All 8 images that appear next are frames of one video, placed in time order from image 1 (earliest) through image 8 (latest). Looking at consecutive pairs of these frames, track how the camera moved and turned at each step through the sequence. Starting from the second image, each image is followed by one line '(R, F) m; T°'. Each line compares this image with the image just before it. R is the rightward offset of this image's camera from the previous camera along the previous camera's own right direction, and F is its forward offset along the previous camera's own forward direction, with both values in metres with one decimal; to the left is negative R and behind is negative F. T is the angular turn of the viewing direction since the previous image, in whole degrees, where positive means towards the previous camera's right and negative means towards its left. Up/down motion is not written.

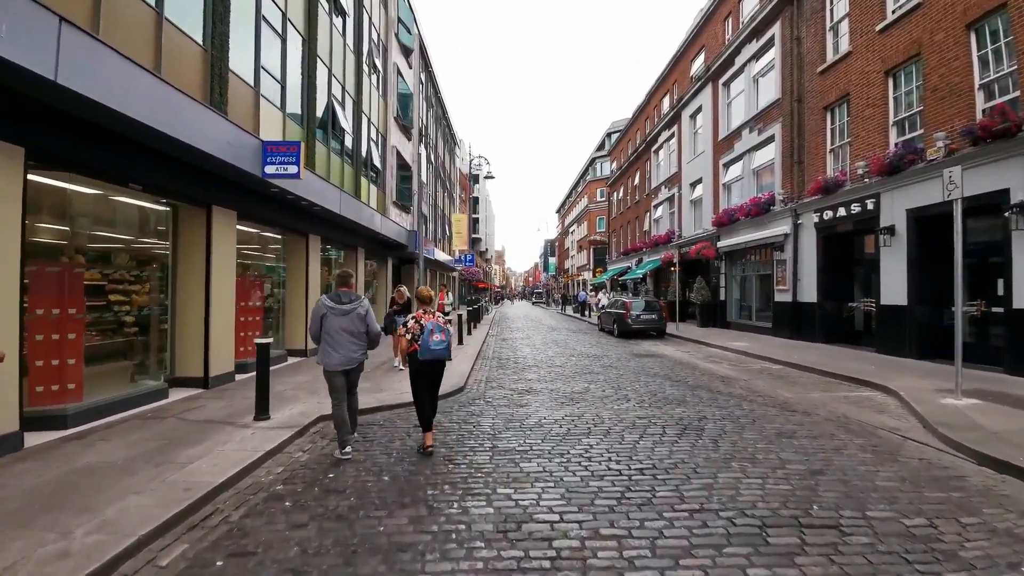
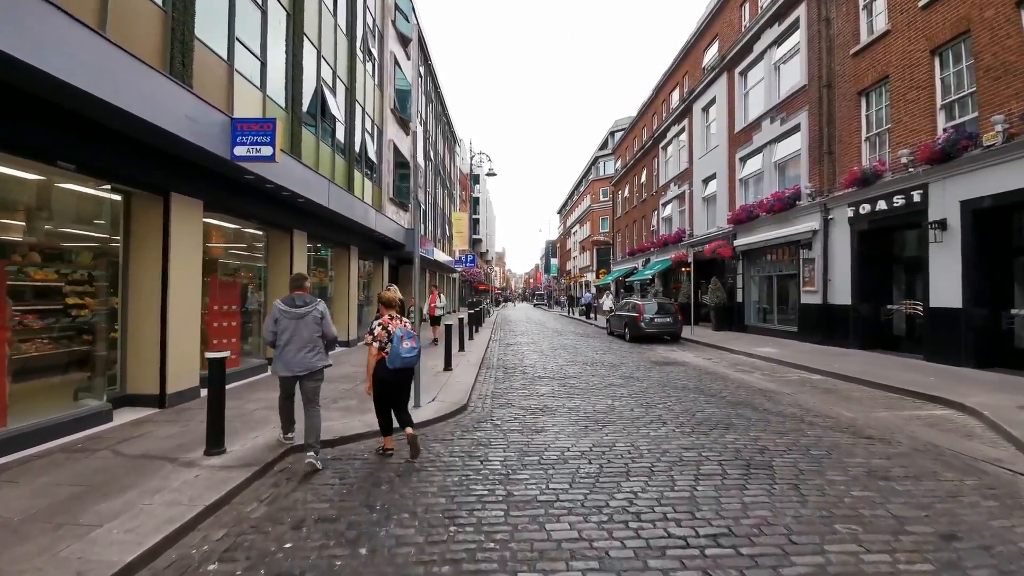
(-0.2, +1.3) m; 0°
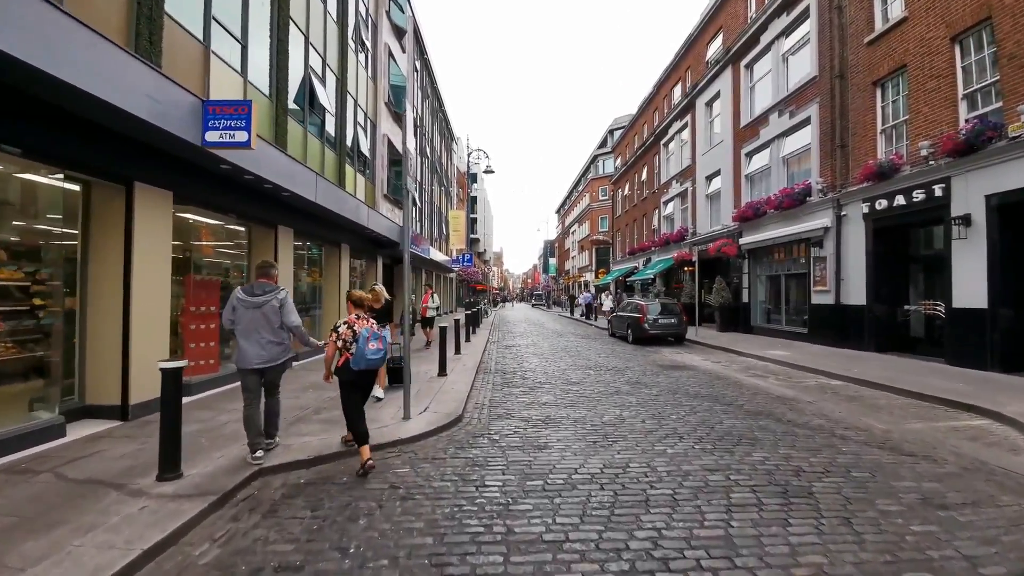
(0.0, +0.7) m; 0°
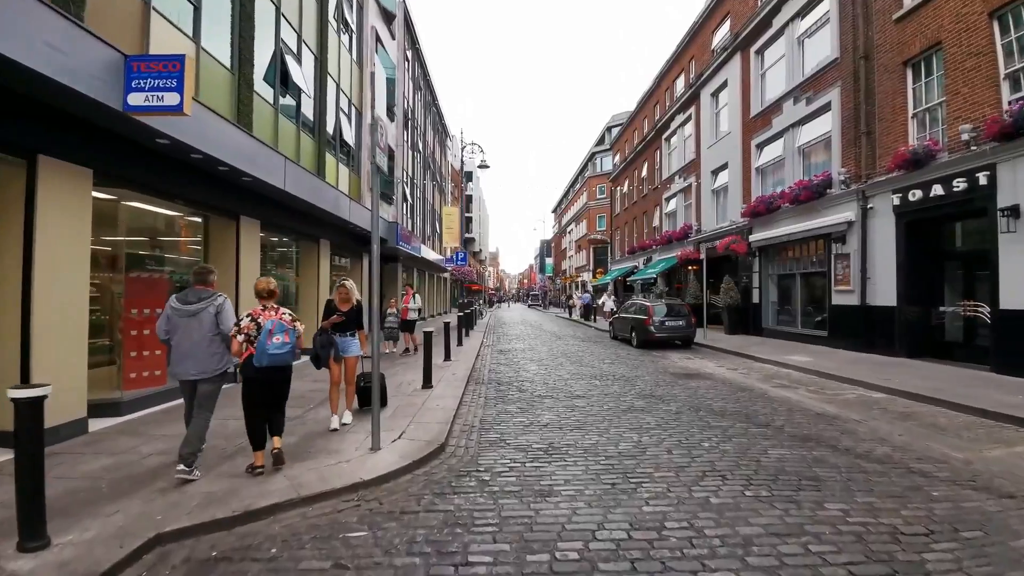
(0.0, +1.3) m; +1°
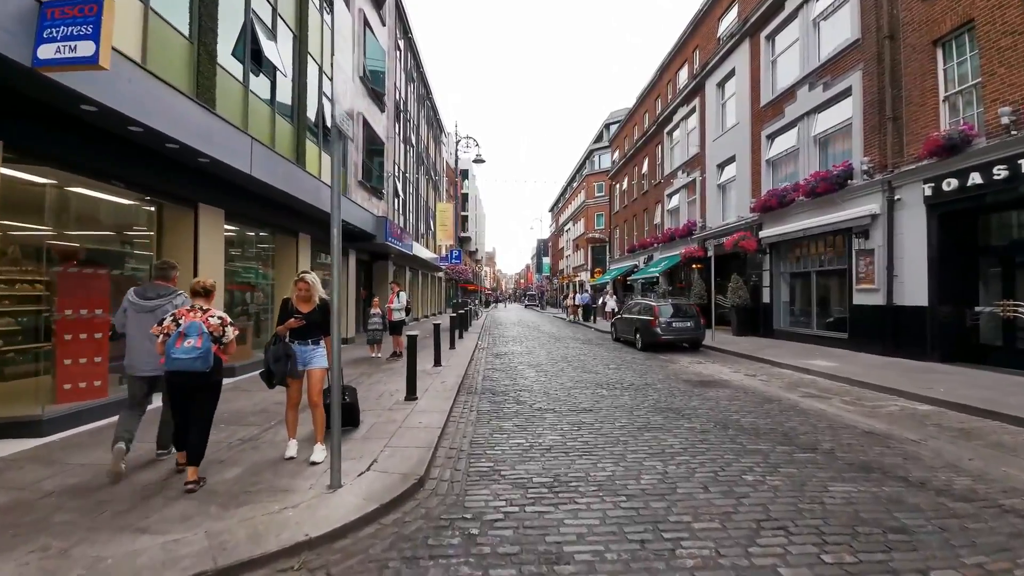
(0.0, +1.1) m; 0°
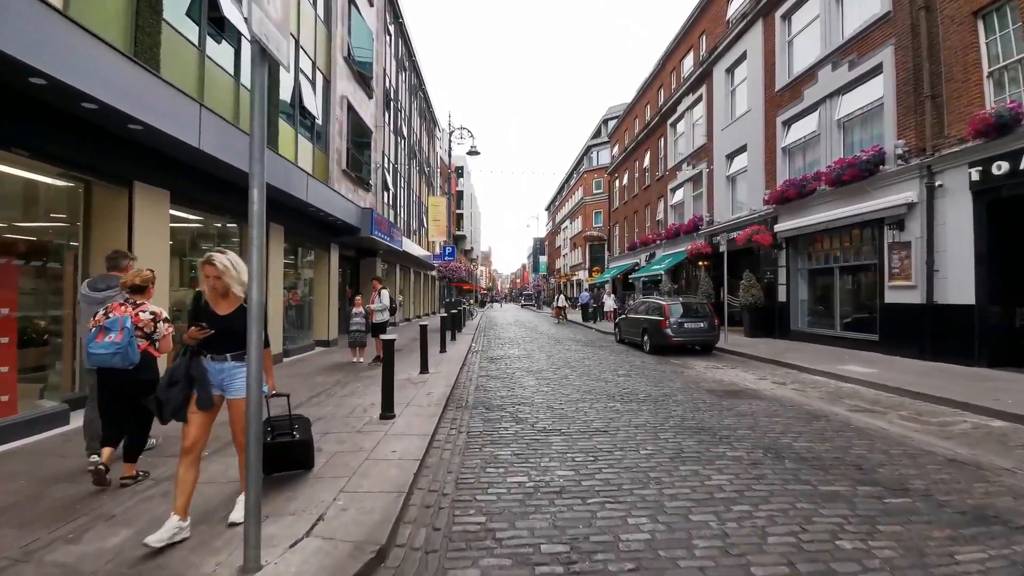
(0.0, +1.3) m; +1°
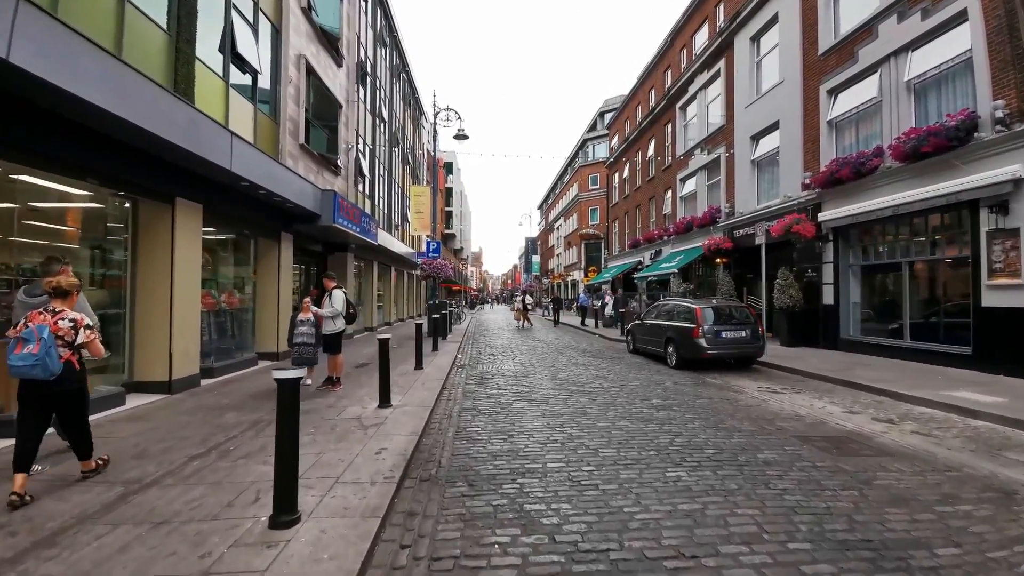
(-0.1, +2.8) m; +1°
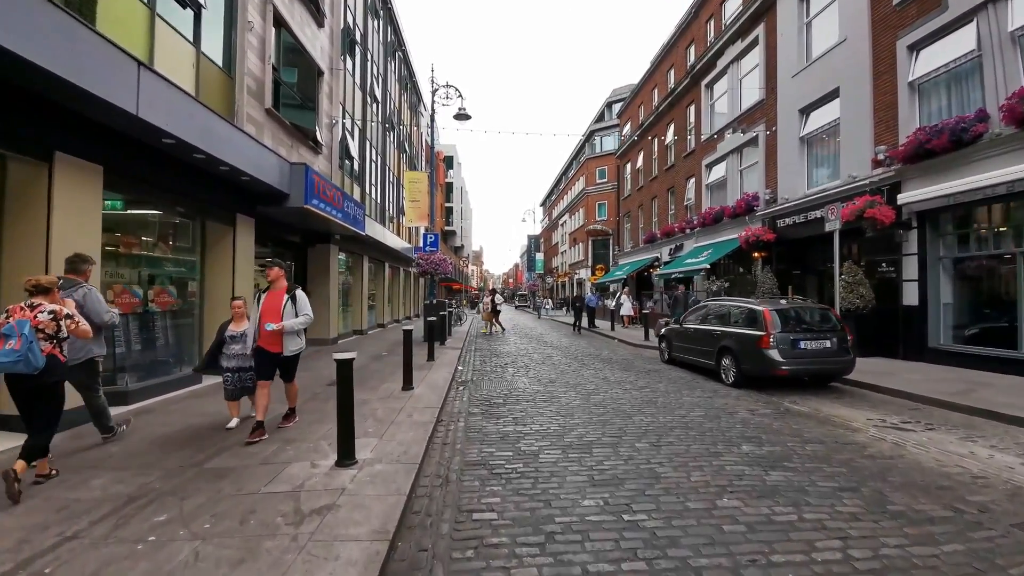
(-0.3, +2.4) m; 0°
